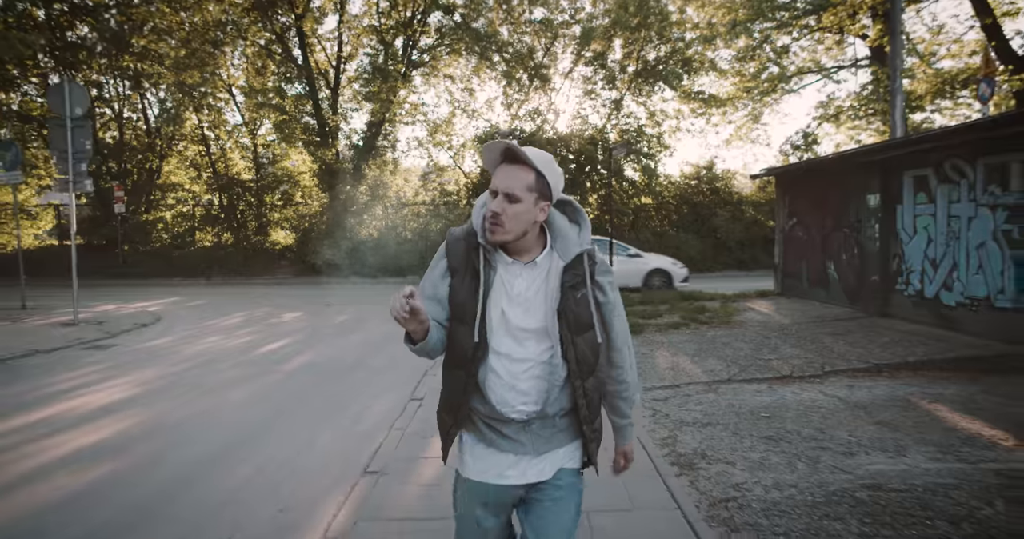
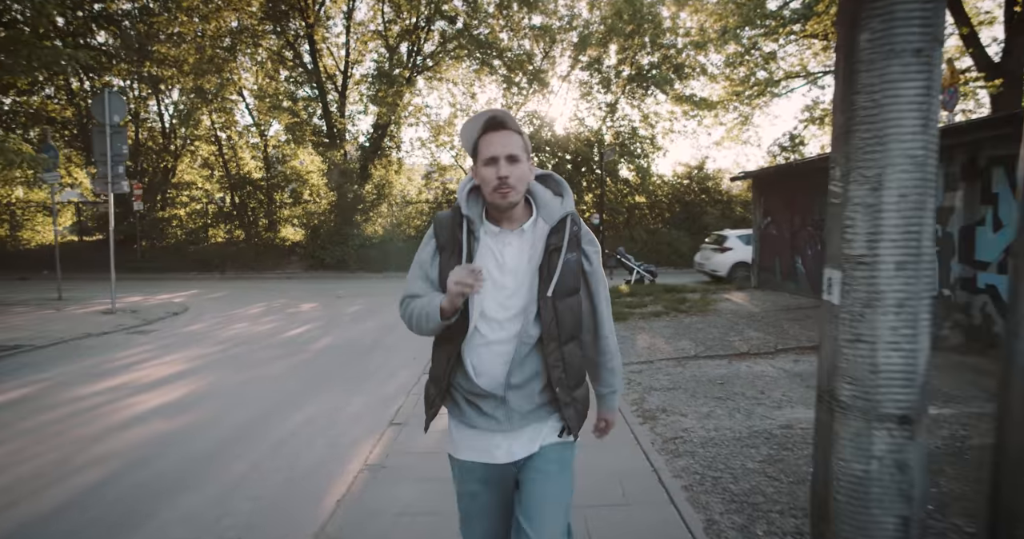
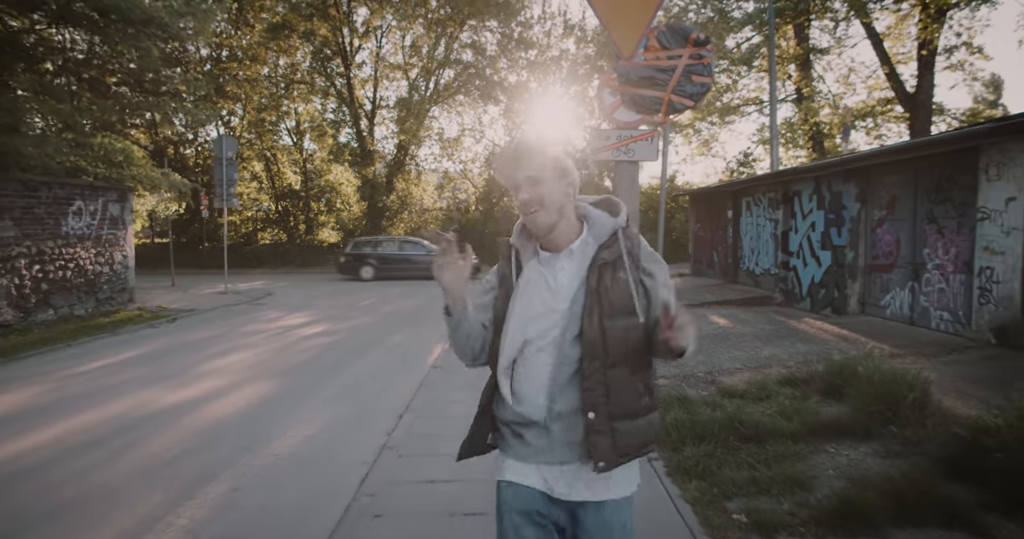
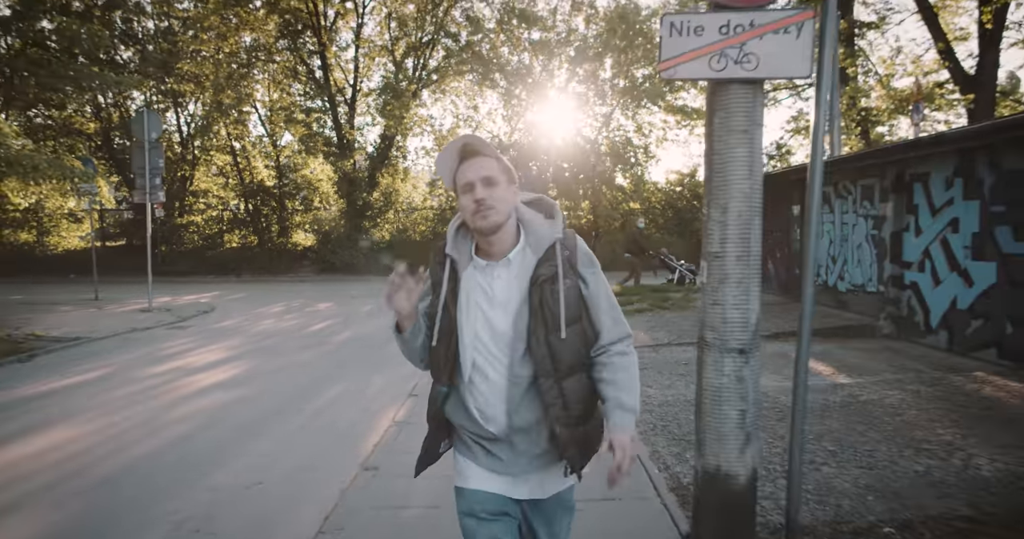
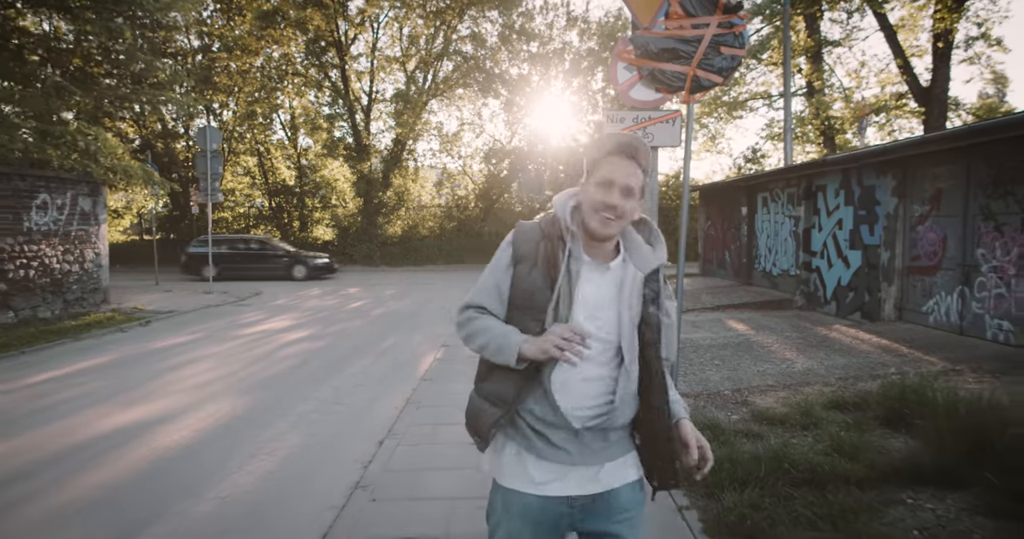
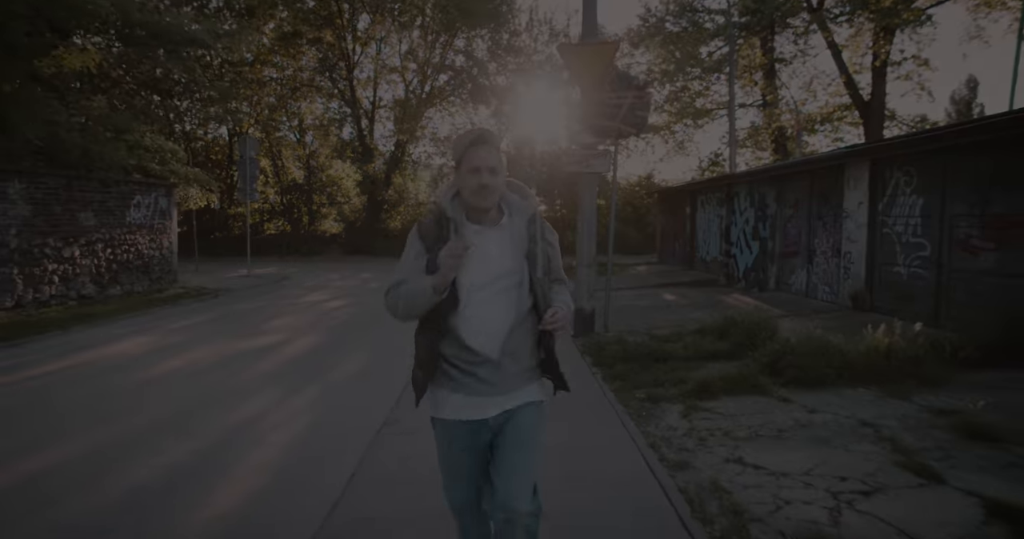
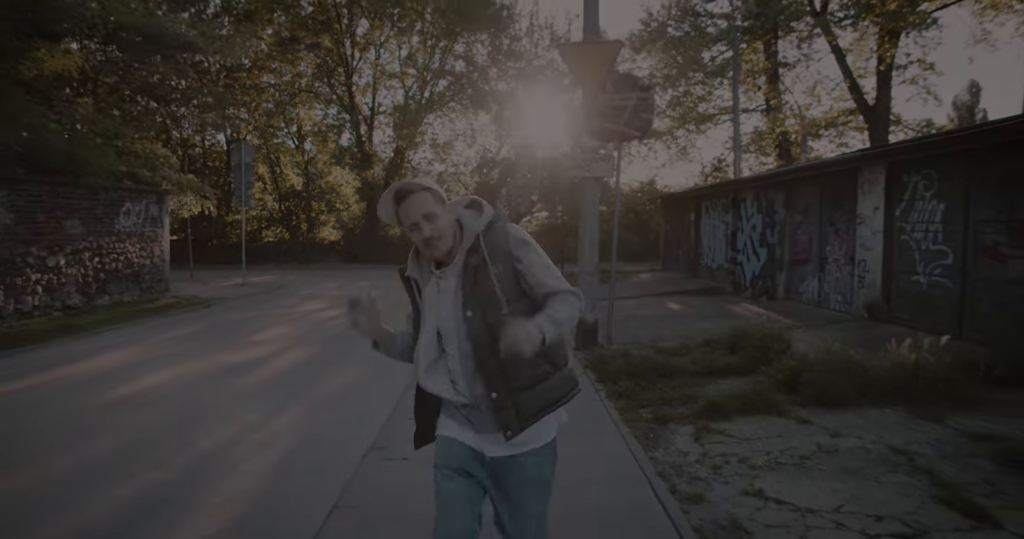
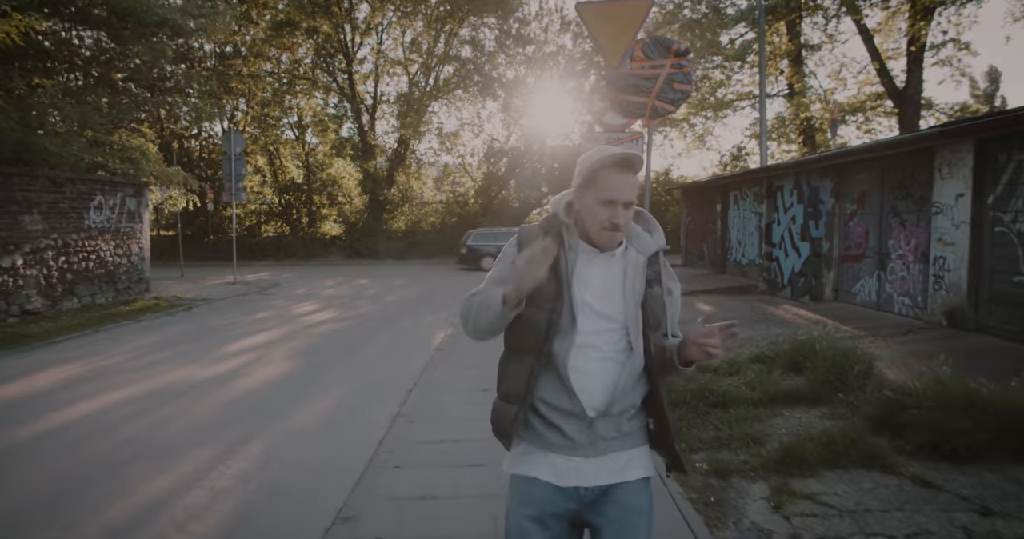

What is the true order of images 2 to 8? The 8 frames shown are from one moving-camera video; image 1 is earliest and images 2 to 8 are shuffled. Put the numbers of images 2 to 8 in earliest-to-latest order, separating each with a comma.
2, 4, 5, 3, 8, 7, 6
